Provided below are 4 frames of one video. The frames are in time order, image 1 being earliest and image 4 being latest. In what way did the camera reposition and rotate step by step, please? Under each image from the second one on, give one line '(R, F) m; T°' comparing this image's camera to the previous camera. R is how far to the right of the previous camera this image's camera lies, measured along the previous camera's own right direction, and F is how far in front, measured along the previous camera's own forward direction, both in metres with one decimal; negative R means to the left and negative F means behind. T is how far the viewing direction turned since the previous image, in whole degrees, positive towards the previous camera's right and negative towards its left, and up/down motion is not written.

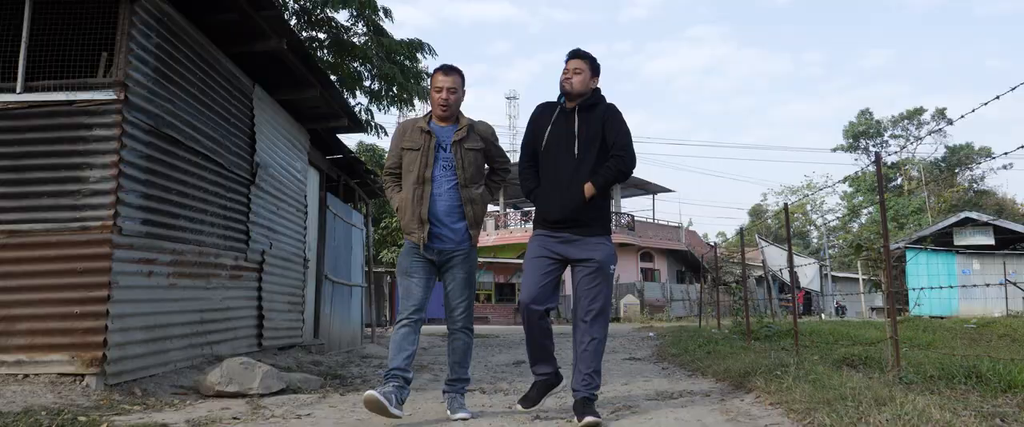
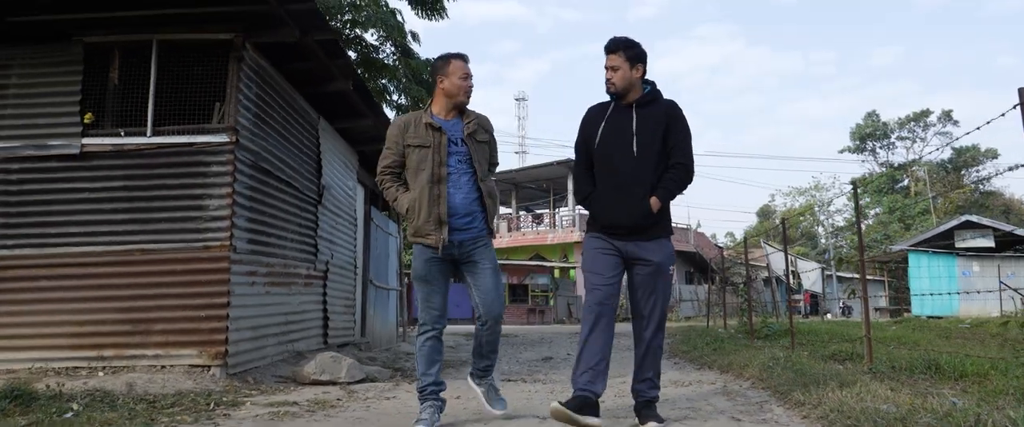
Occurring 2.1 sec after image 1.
(-0.2, -1.0) m; -1°
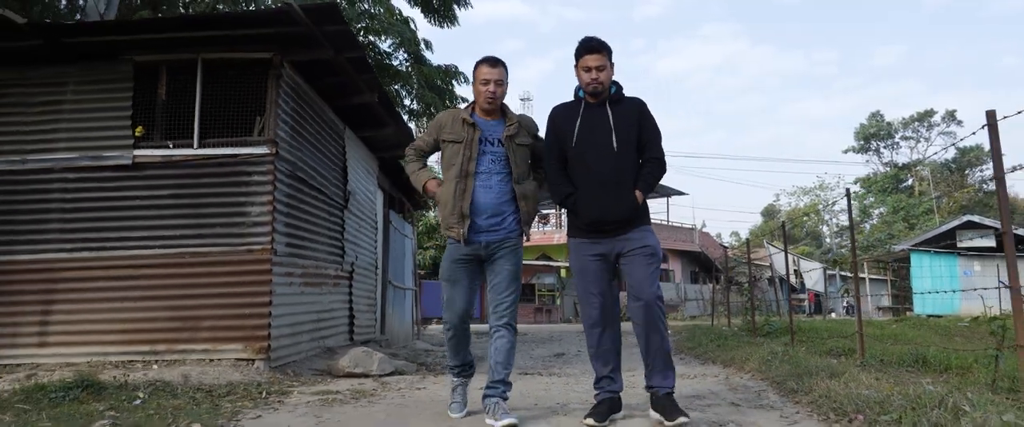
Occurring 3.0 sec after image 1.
(-0.1, -0.5) m; 0°
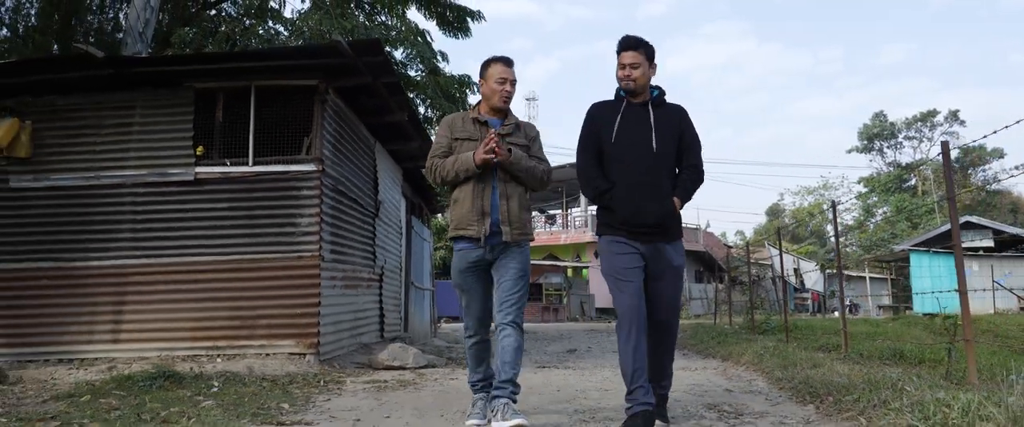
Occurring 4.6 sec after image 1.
(-0.1, -0.7) m; 0°
